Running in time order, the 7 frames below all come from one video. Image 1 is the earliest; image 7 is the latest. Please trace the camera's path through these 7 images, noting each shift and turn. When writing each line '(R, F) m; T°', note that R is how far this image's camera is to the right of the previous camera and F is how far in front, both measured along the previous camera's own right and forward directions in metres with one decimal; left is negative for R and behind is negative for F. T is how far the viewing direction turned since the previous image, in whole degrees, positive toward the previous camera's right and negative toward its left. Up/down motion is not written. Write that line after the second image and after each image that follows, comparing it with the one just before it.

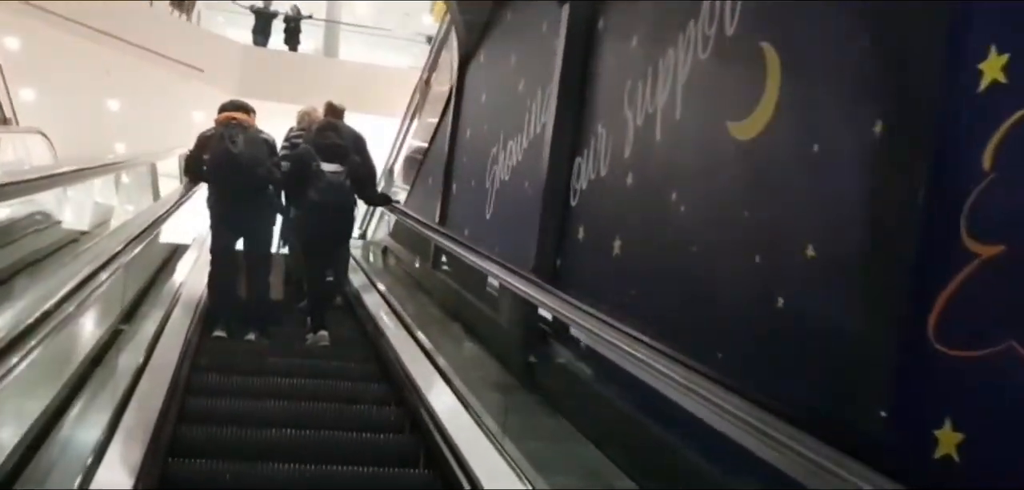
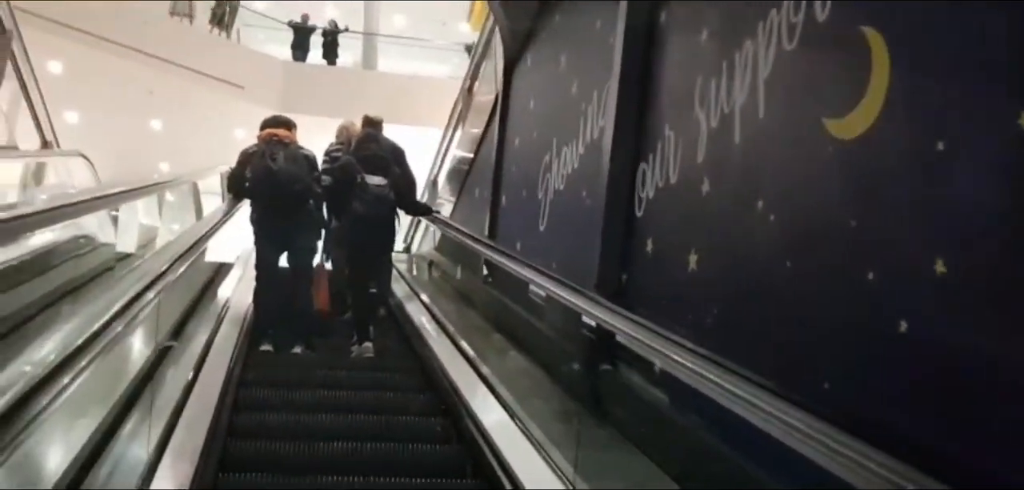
(0.0, +0.1) m; -2°
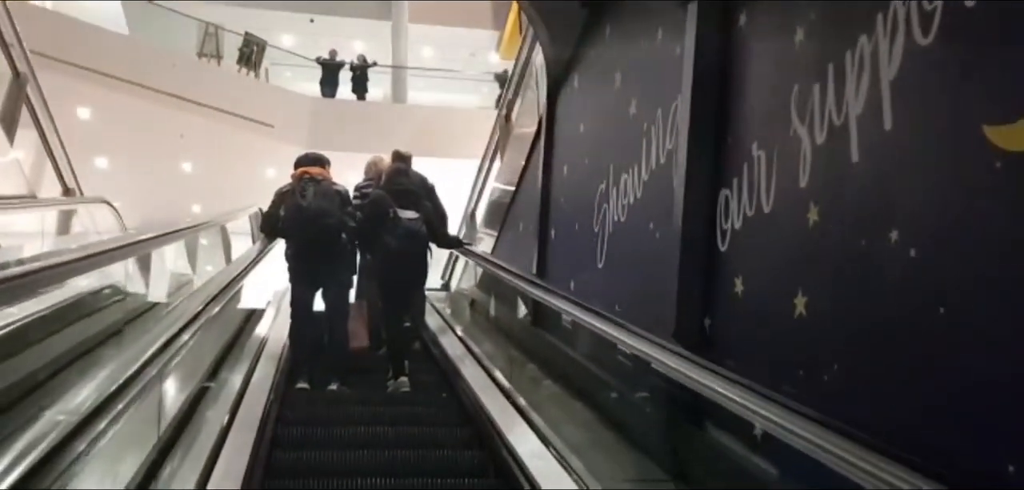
(-0.1, +0.2) m; -2°
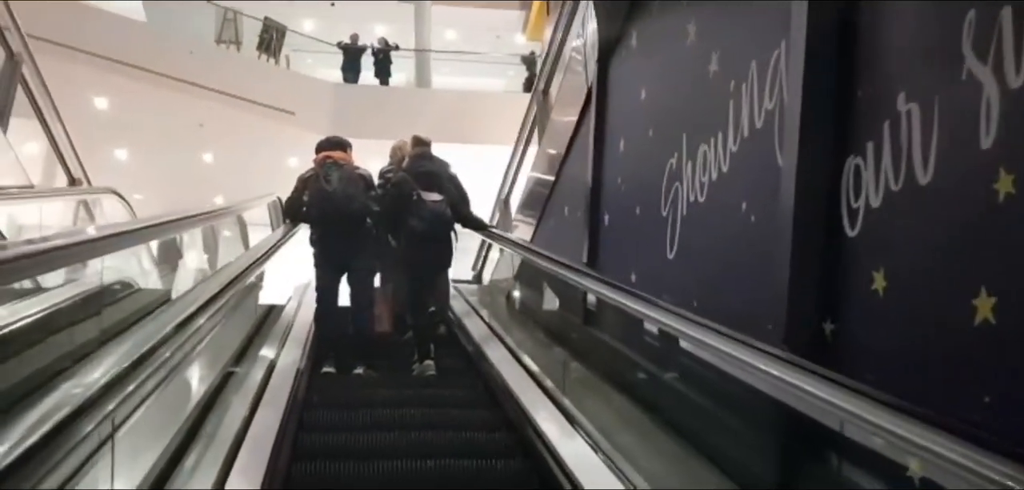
(-0.1, +0.3) m; -1°
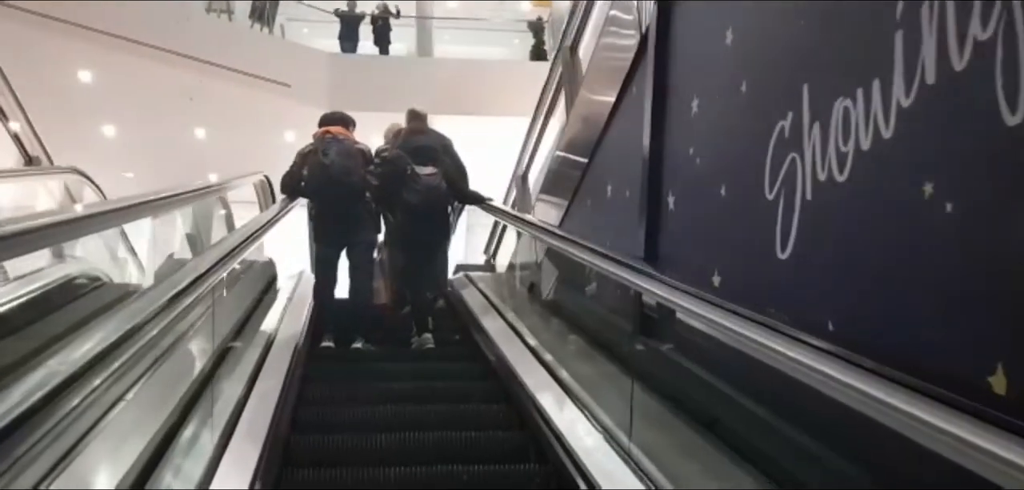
(-0.1, +0.5) m; 0°
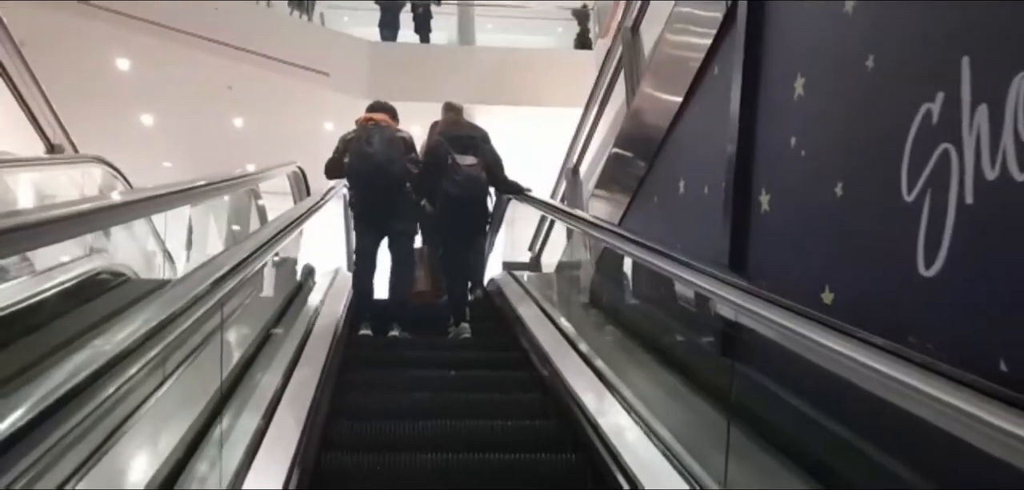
(0.0, +0.3) m; -2°
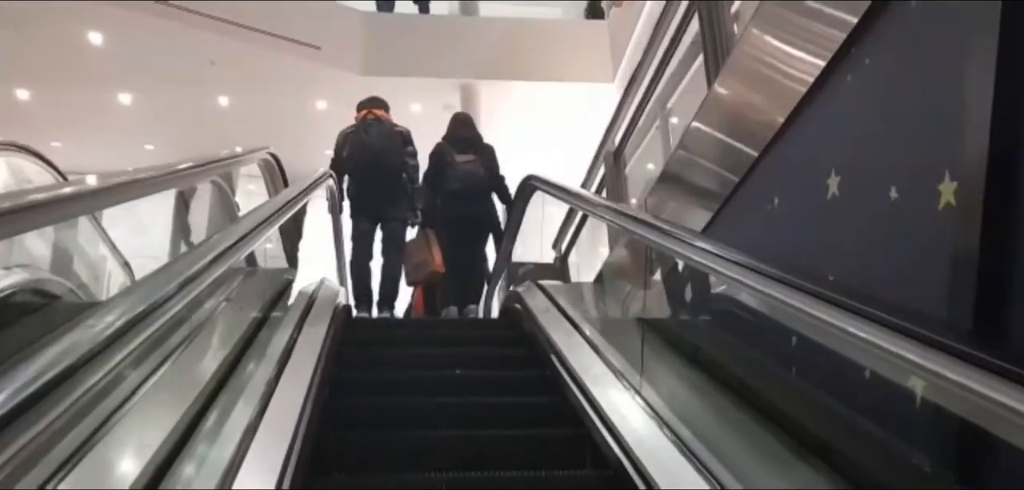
(-0.1, +0.7) m; 0°
